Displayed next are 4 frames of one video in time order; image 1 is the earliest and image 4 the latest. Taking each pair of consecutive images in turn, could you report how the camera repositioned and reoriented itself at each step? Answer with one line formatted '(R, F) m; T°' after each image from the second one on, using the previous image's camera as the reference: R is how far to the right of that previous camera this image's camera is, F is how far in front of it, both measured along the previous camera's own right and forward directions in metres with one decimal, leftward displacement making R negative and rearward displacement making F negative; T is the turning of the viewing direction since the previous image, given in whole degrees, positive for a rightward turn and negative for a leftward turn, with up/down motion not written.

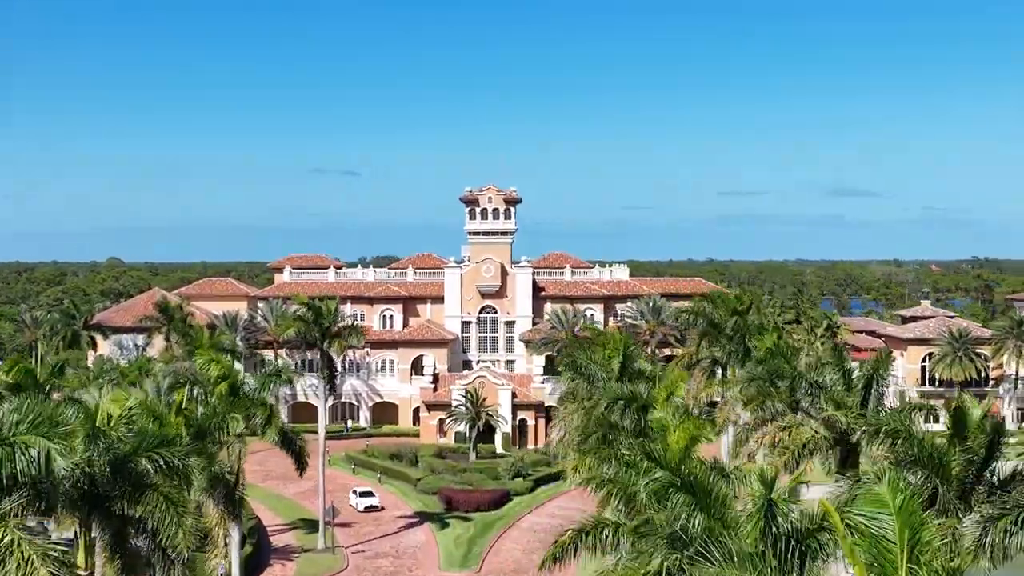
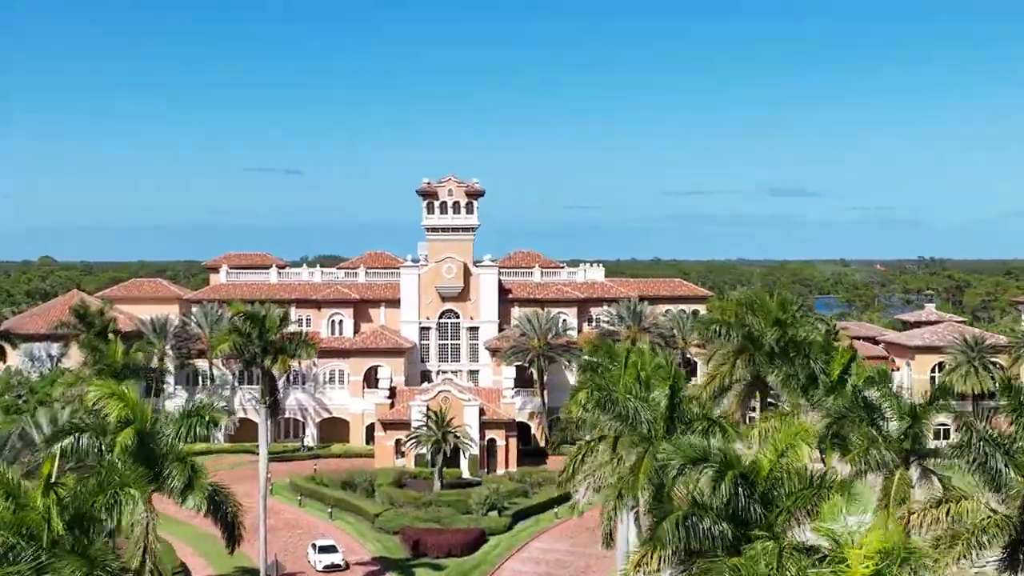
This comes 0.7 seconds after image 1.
(-1.1, +8.1) m; +2°
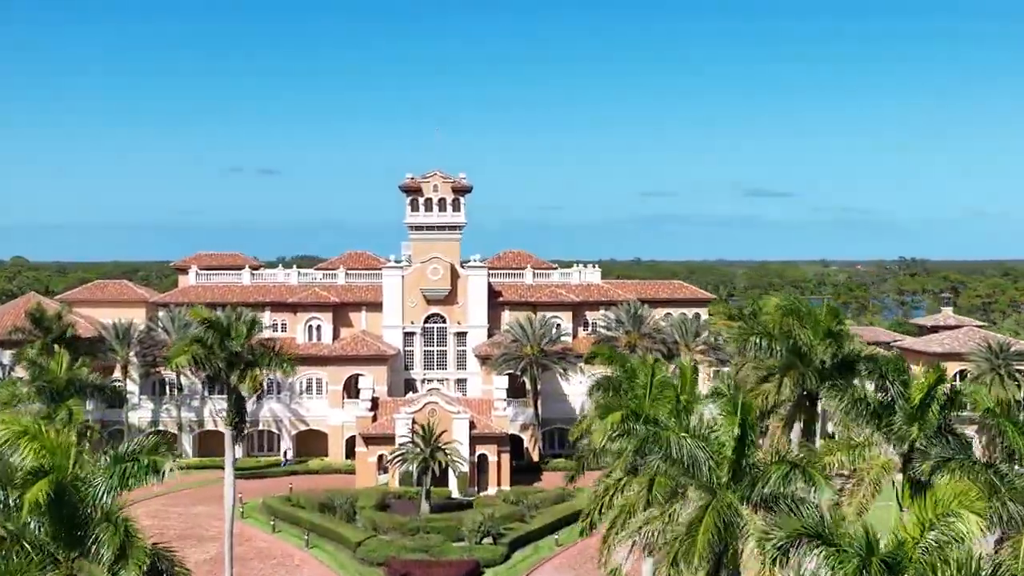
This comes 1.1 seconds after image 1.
(-0.6, +4.8) m; +1°
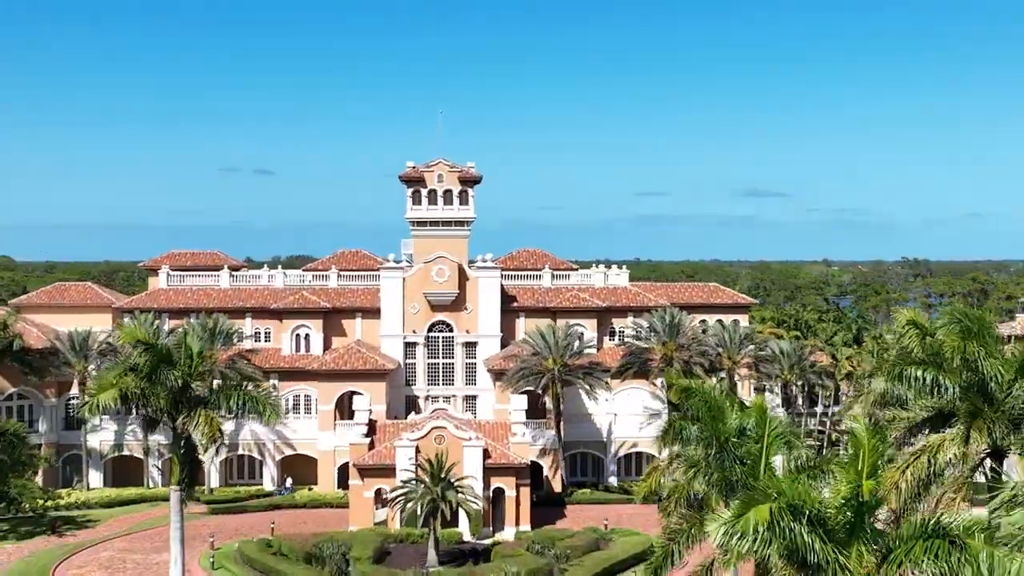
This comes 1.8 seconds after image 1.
(-0.9, +8.5) m; 0°
